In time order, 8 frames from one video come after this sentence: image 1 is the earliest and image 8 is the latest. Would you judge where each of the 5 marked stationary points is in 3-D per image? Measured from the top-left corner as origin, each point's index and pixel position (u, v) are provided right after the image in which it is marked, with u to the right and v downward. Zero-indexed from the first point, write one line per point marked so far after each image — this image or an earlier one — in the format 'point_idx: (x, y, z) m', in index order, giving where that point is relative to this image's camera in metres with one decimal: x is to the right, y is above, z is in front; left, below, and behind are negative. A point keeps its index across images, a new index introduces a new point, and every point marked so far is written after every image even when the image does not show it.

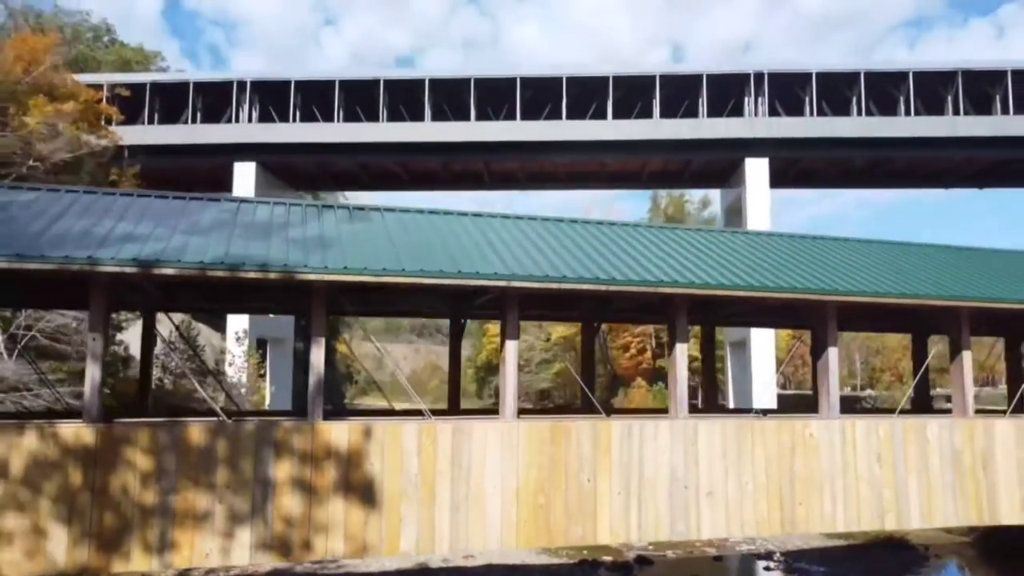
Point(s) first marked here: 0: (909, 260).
0: (+4.5, +0.3, +9.2) m
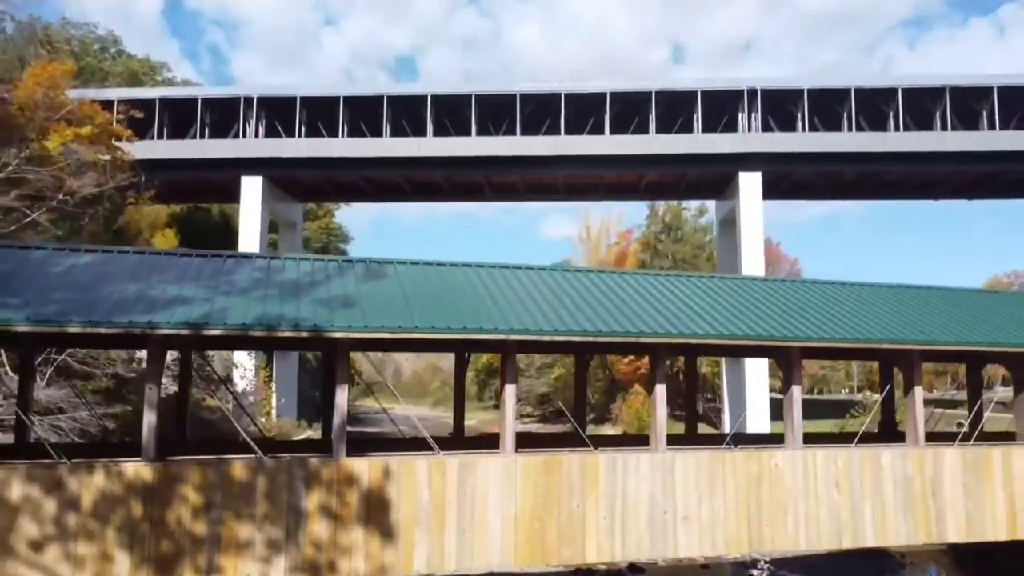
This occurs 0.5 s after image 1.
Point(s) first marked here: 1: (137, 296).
0: (+4.5, -0.2, +10.1) m
1: (-3.2, -0.1, +7.0) m
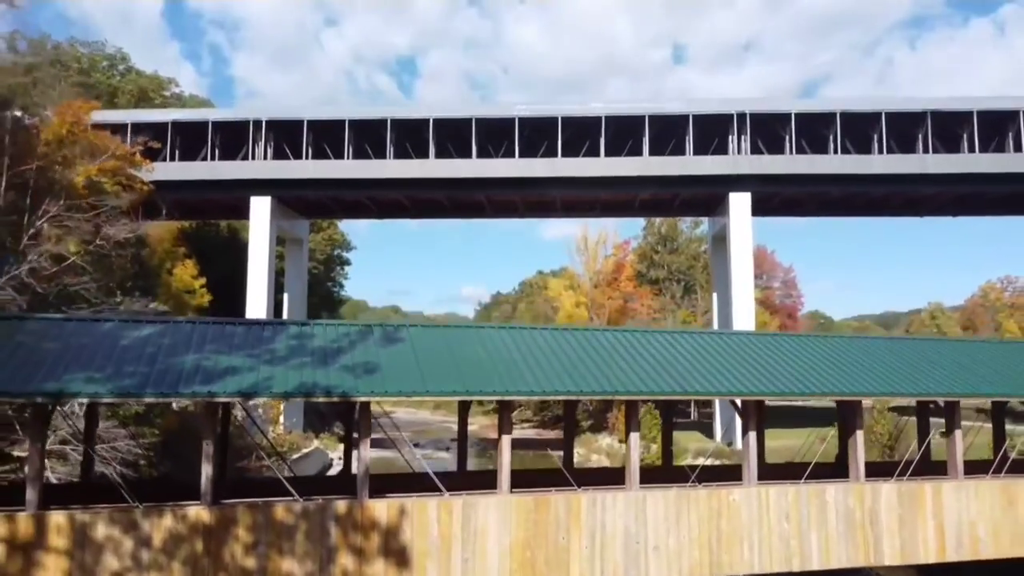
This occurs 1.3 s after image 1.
0: (+4.5, -0.9, +11.5) m
1: (-3.2, -0.8, +8.4) m
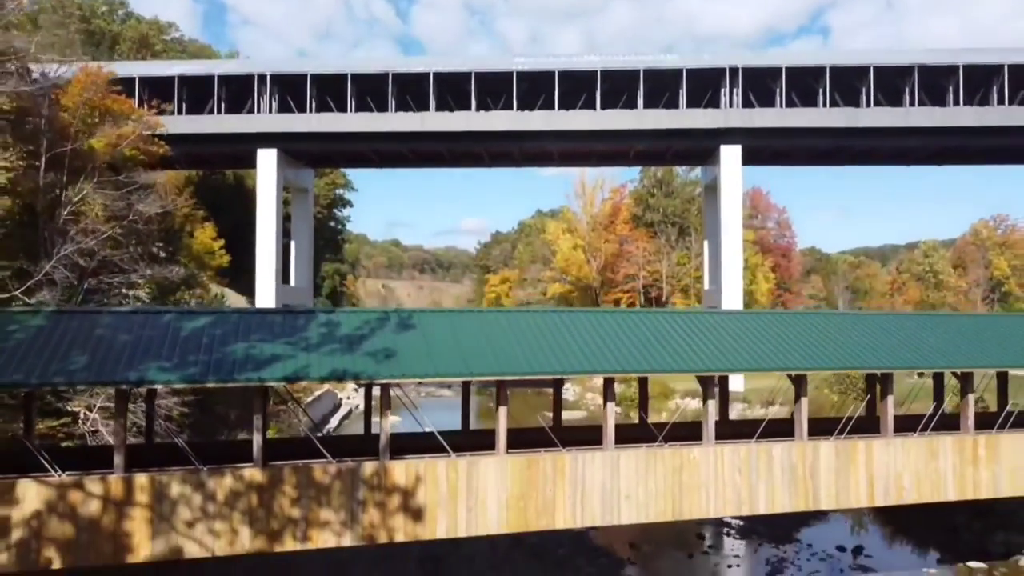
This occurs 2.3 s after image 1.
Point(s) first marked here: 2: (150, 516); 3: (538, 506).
0: (+4.4, -0.6, +13.3) m
1: (-3.3, -0.8, +10.1) m
2: (-4.3, -2.7, +9.6) m
3: (+0.3, -2.9, +10.9) m
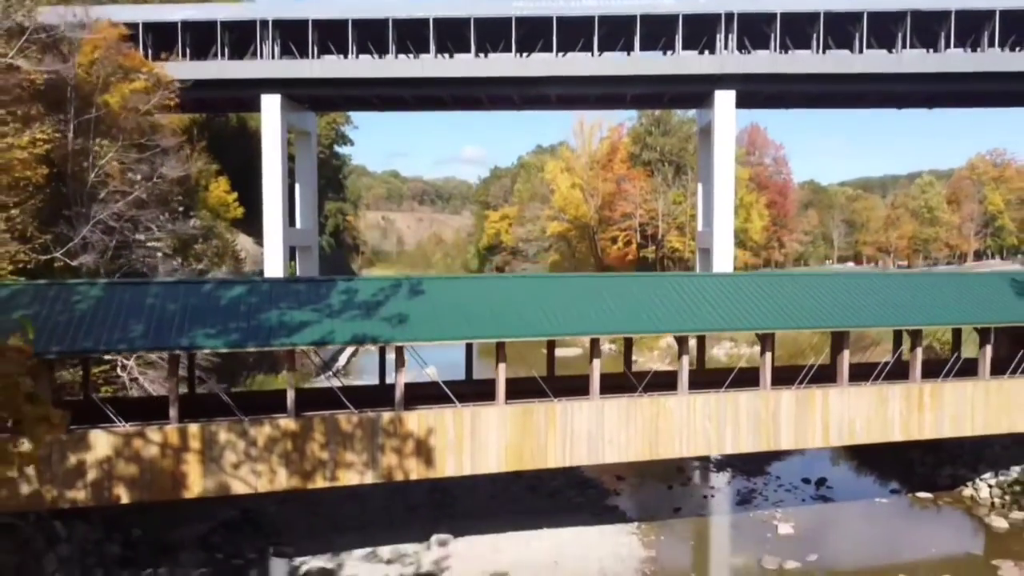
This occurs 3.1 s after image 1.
0: (+4.4, 0.0, +14.8) m
1: (-3.3, -0.5, +11.6) m
2: (-4.3, -2.4, +11.3) m
3: (+0.3, -2.5, +12.6) m
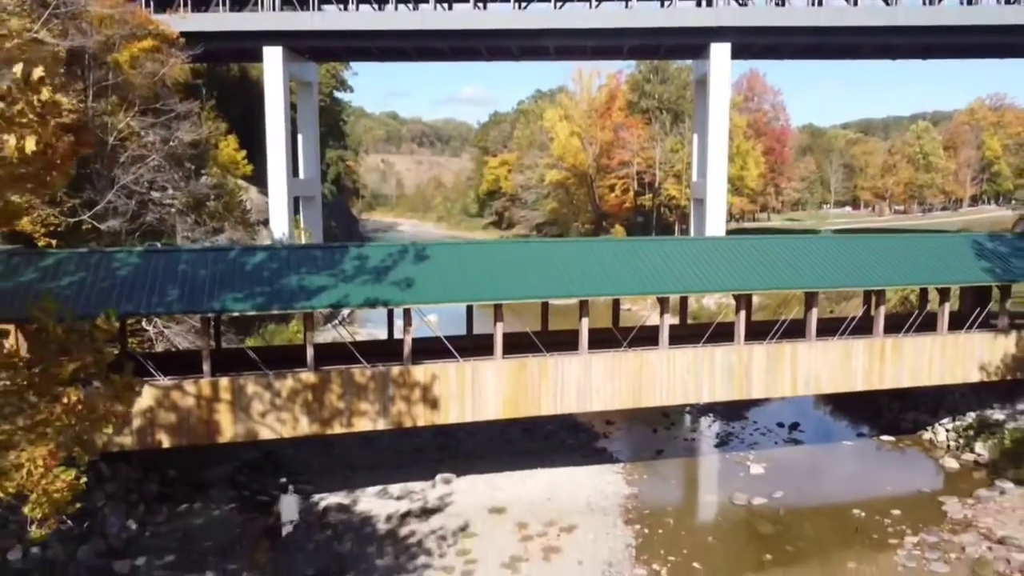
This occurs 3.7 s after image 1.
0: (+4.3, +0.7, +16.0) m
1: (-3.4, 0.0, +12.9) m
2: (-4.4, -1.9, +12.7) m
3: (+0.3, -1.9, +14.0) m
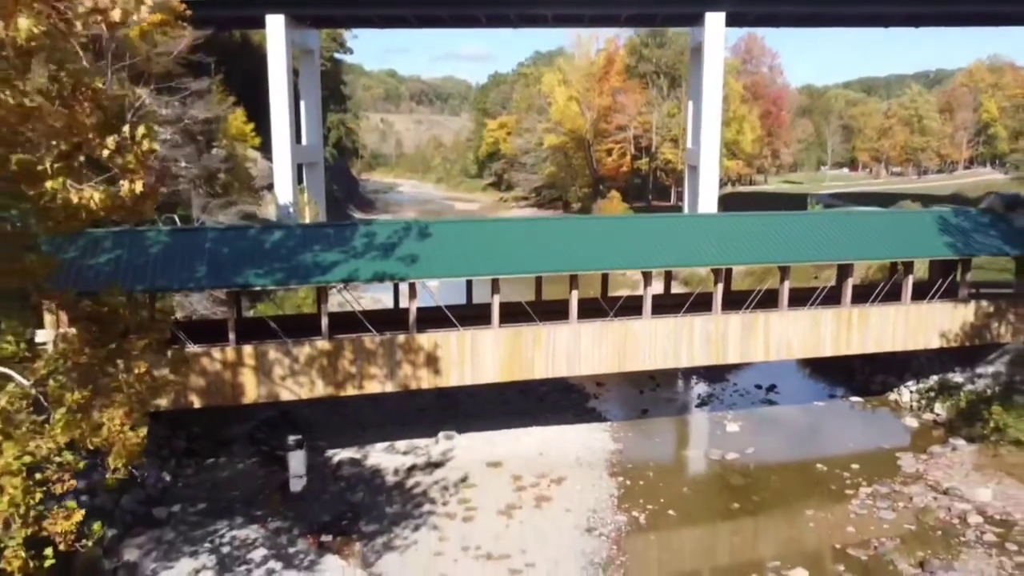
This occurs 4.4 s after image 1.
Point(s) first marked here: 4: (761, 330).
0: (+4.2, +1.3, +17.3) m
1: (-3.5, +0.4, +14.2) m
2: (-4.4, -1.5, +14.1) m
3: (+0.2, -1.4, +15.4) m
4: (+5.1, -0.8, +16.7) m
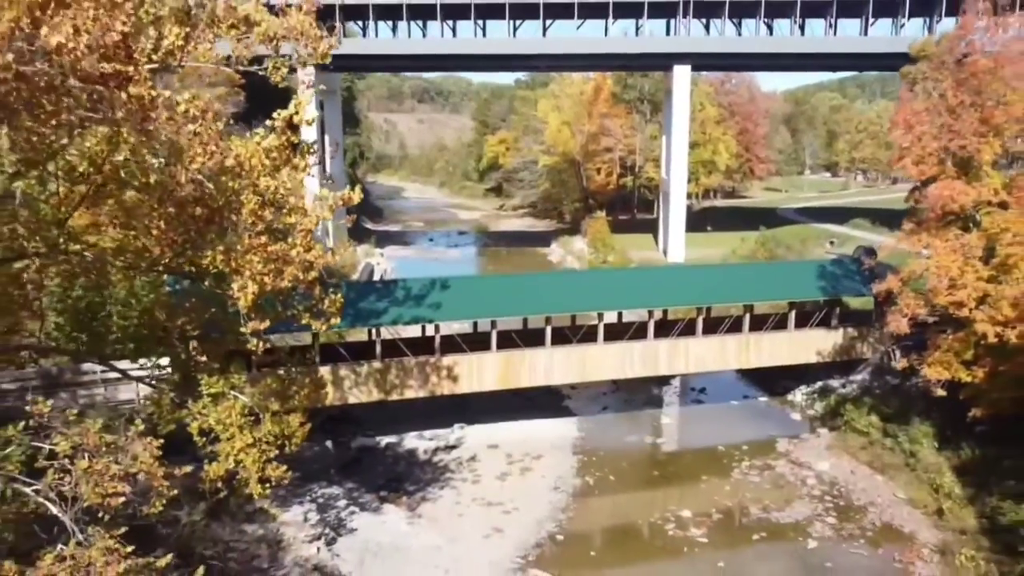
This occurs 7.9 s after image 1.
0: (+4.0, +0.3, +24.1) m
1: (-3.6, -0.6, +21.0) m
2: (-4.6, -2.5, +21.0) m
3: (0.0, -2.4, +22.2) m
4: (+4.9, -1.8, +23.5) m
